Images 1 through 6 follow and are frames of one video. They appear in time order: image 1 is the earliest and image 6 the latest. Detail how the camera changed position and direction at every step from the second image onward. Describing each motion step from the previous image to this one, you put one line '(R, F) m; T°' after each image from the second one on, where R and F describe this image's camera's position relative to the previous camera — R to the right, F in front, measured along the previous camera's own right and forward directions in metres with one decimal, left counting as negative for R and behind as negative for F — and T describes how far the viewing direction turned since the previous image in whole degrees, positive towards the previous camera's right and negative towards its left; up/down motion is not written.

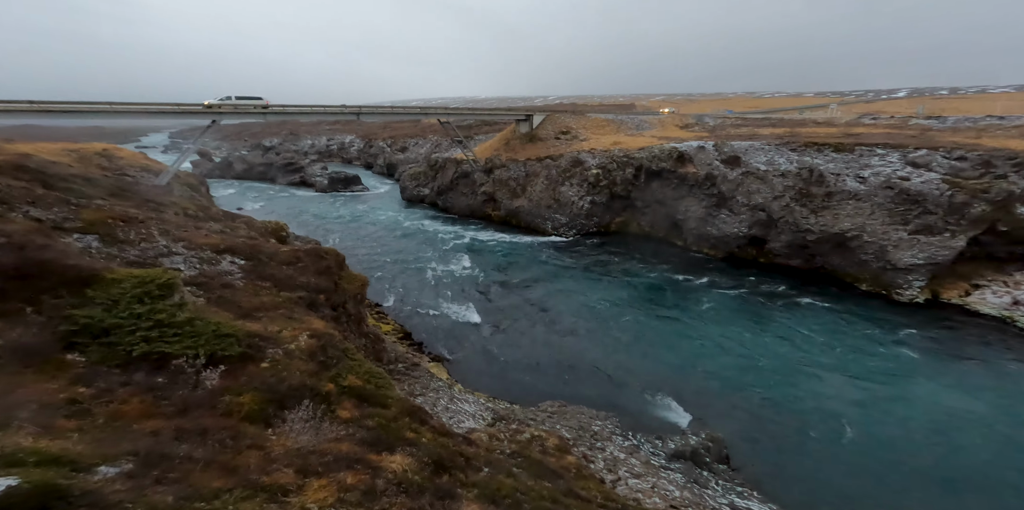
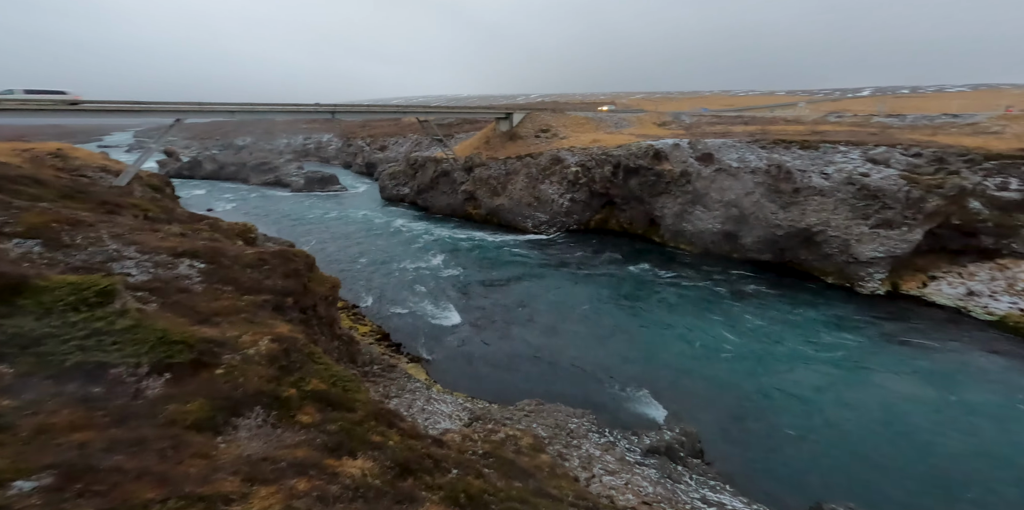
(+0.2, +0.1) m; +3°
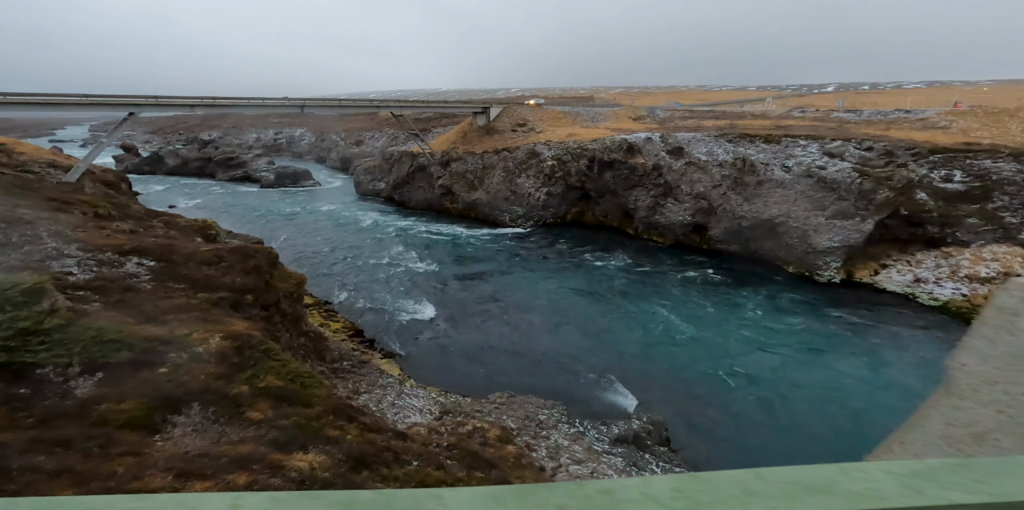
(+0.3, 0.0) m; +3°
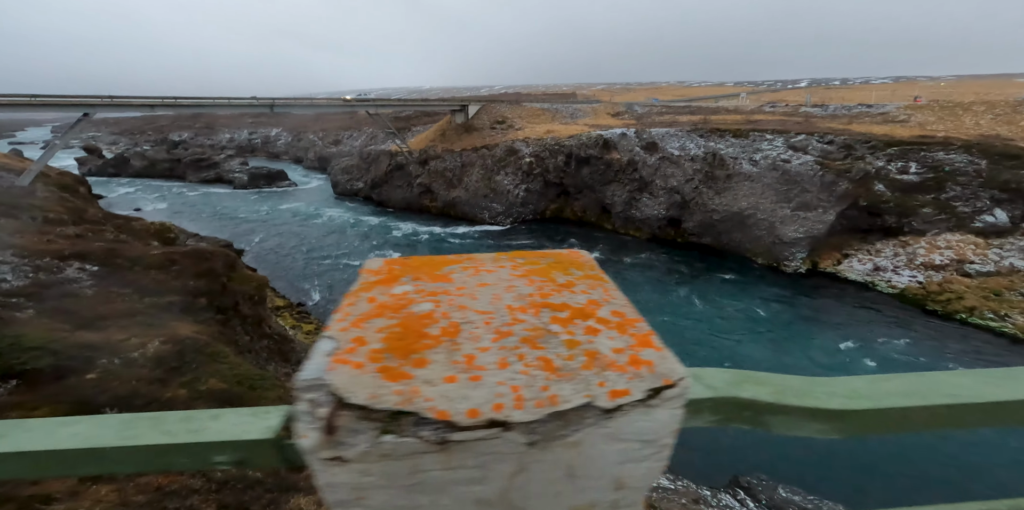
(+0.6, 0.0) m; +2°
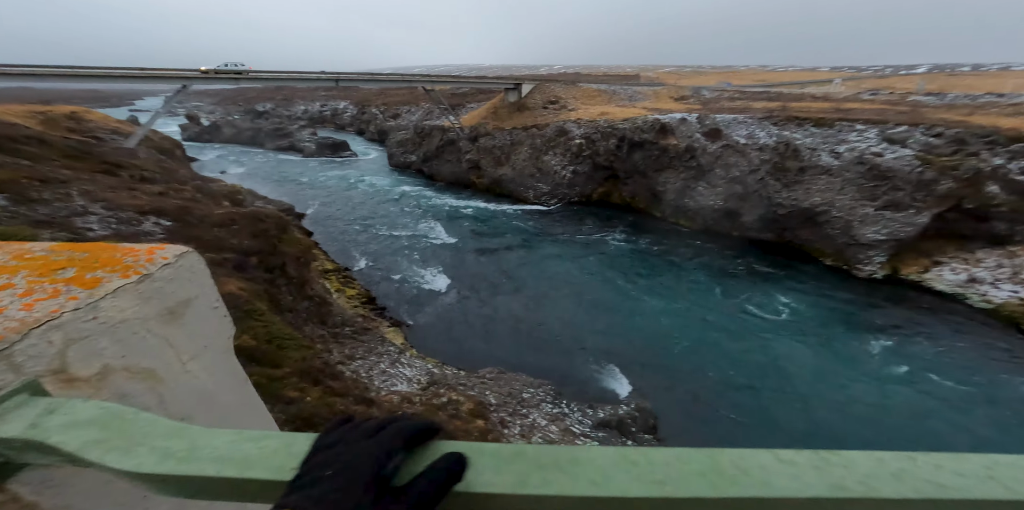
(+0.6, +0.2) m; -7°
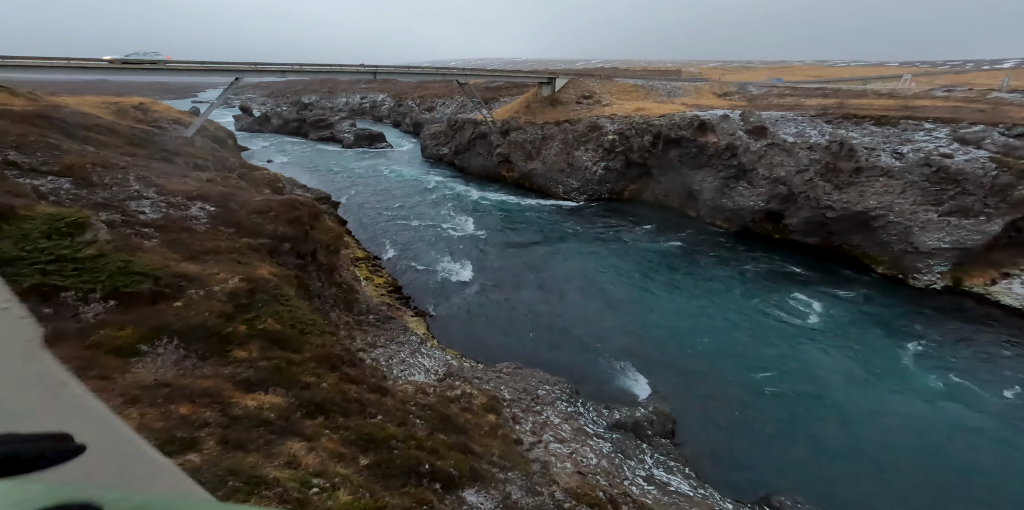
(+0.3, +0.1) m; -5°
